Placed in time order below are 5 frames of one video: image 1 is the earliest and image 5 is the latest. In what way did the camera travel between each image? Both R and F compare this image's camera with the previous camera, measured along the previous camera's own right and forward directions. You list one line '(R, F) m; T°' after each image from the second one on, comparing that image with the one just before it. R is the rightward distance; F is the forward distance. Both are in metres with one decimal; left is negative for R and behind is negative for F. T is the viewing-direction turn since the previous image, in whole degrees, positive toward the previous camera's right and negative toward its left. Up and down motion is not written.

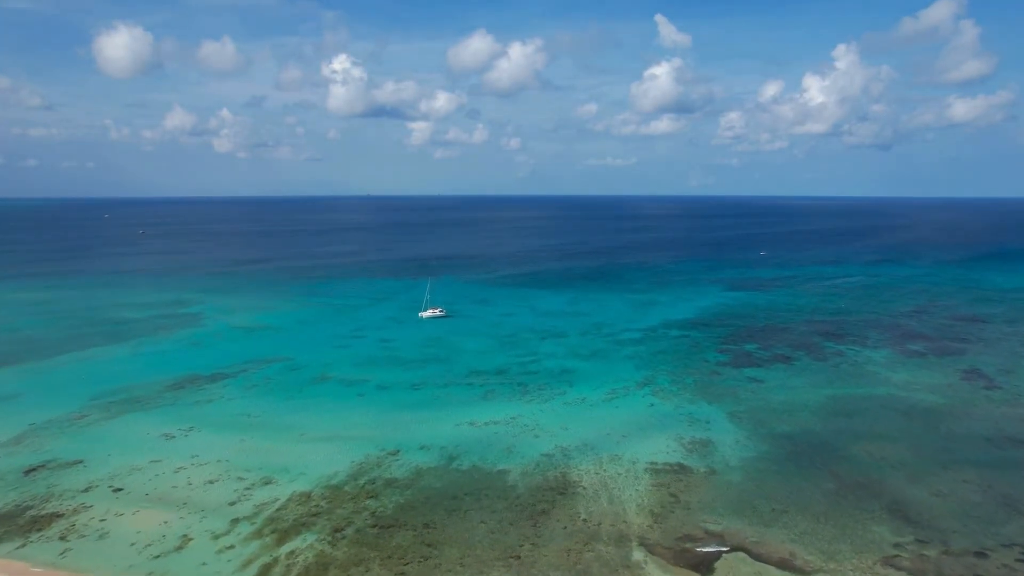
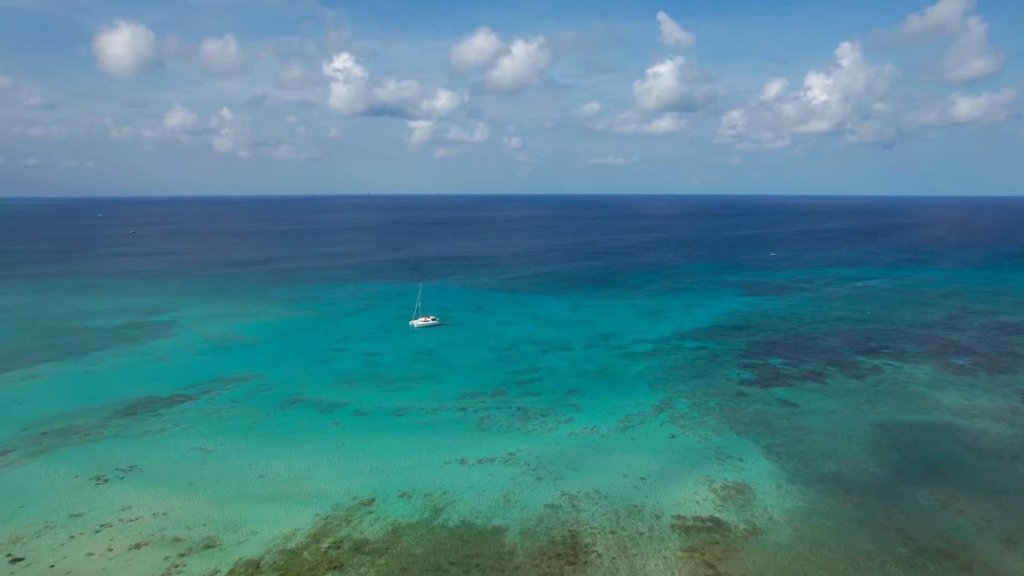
(+0.1, +5.0) m; 0°
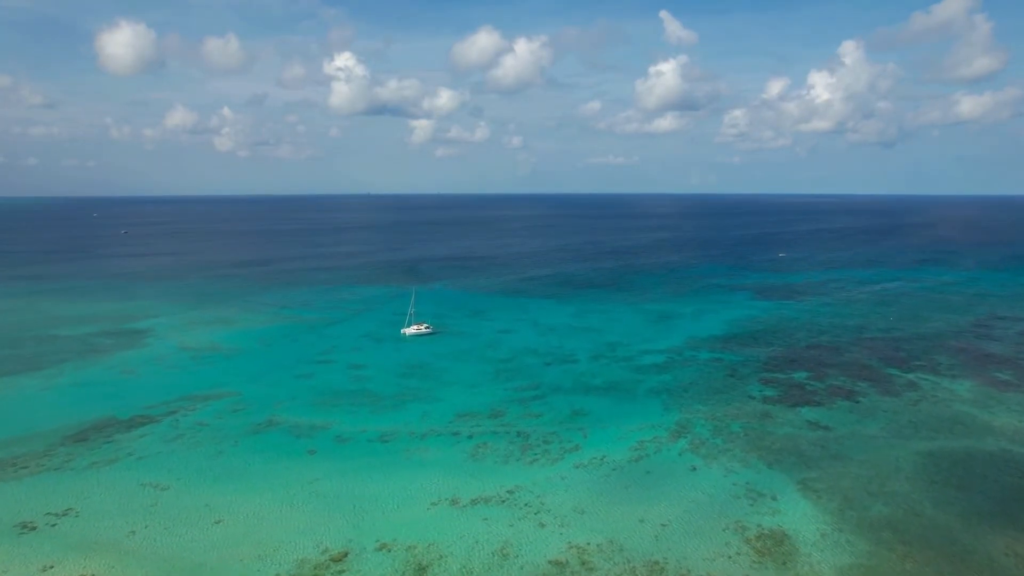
(+0.1, +3.9) m; 0°
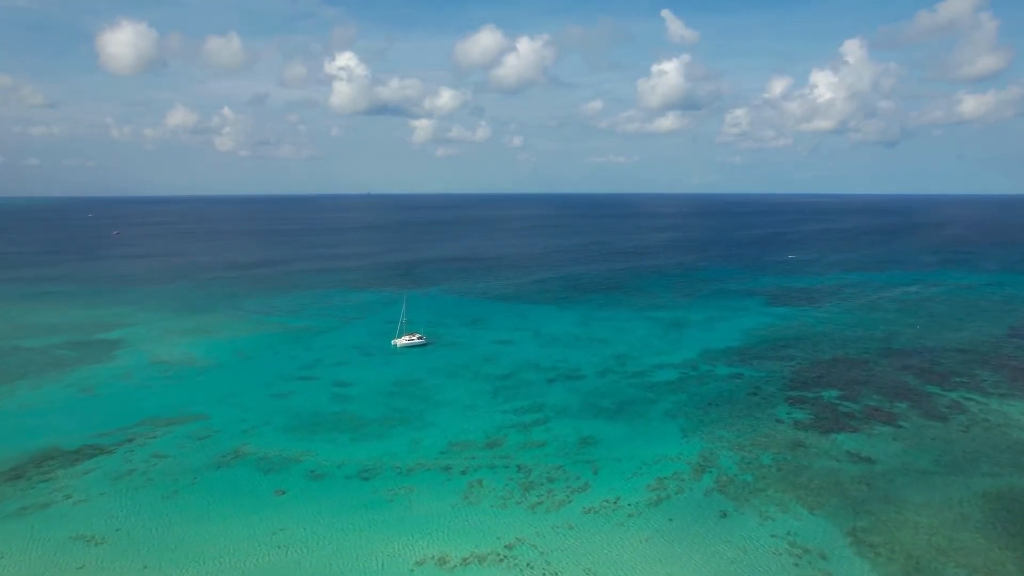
(+0.1, +4.0) m; 0°
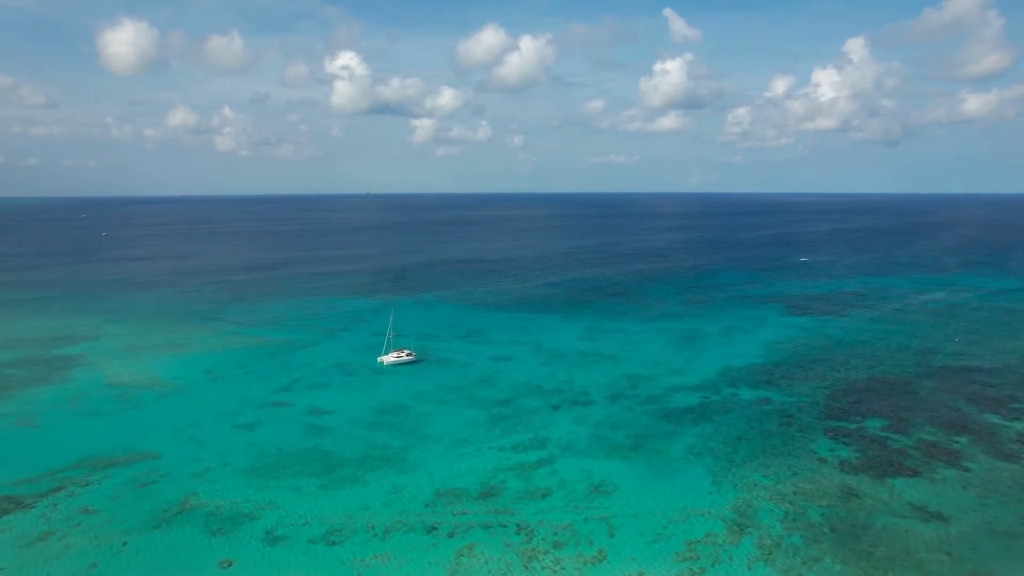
(+0.1, +4.8) m; 0°
